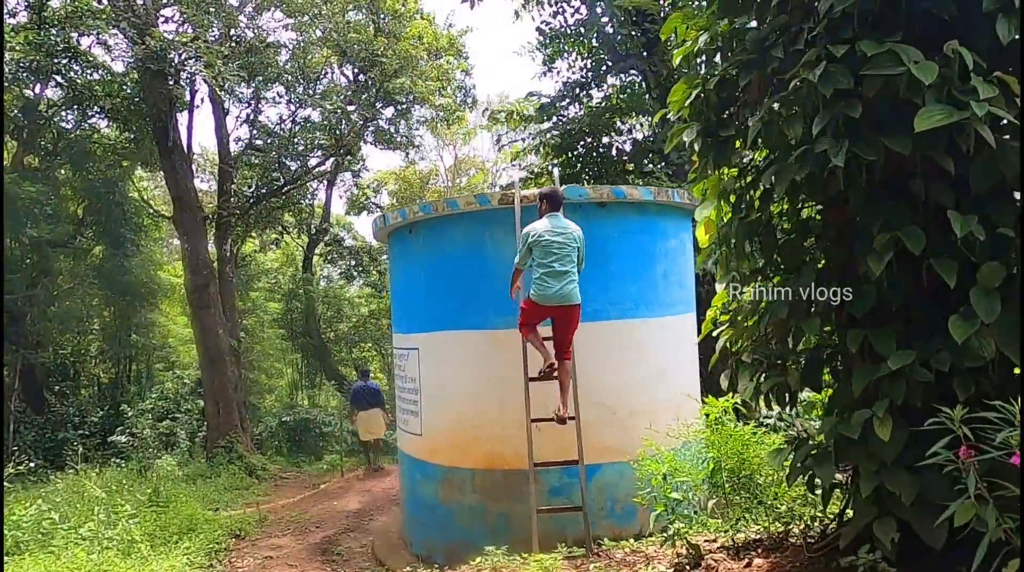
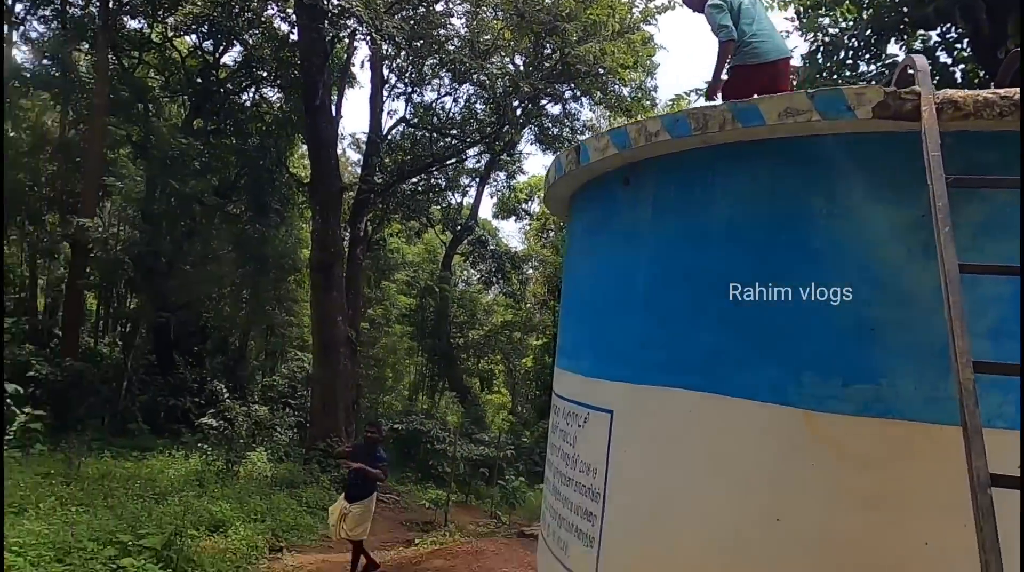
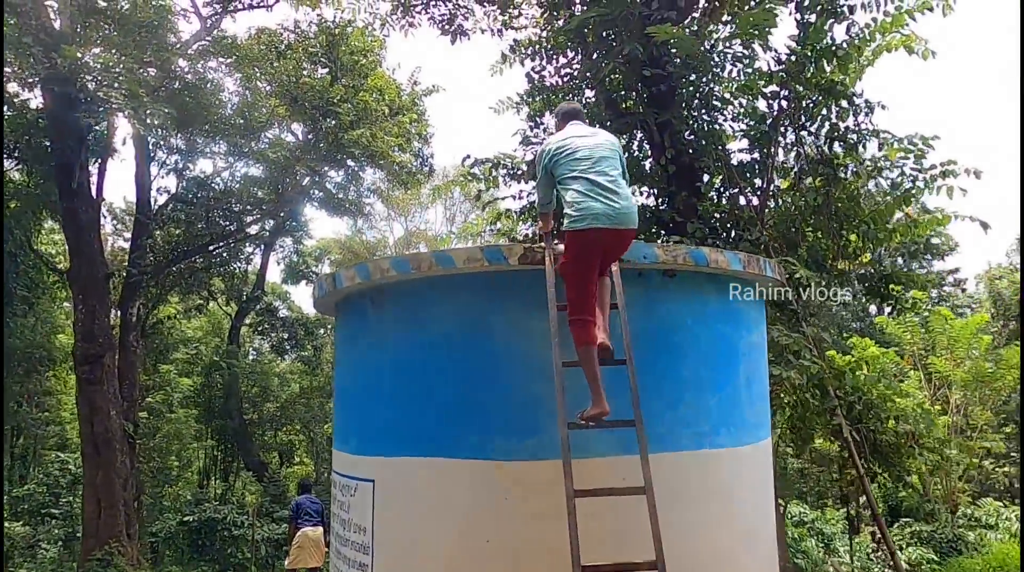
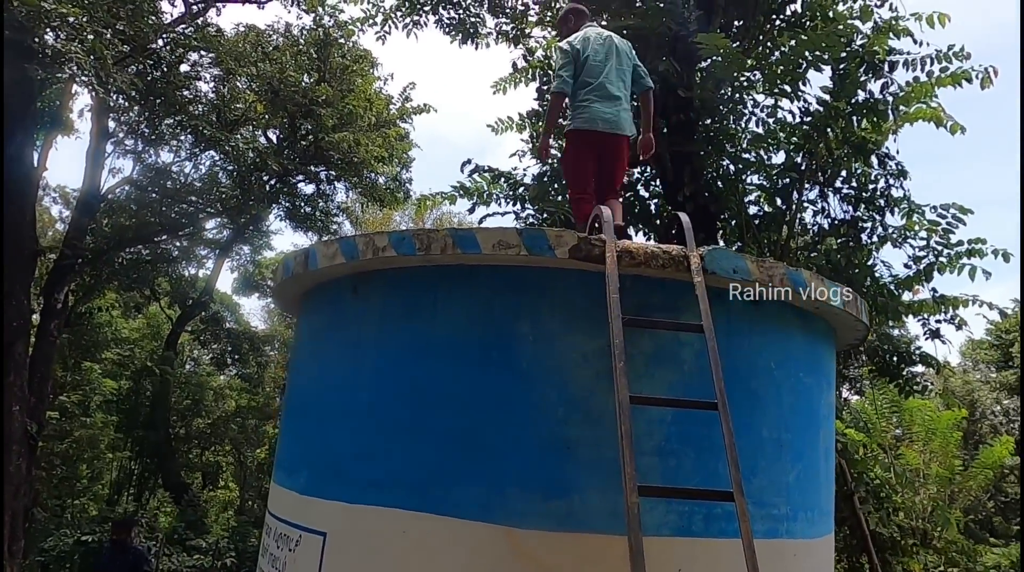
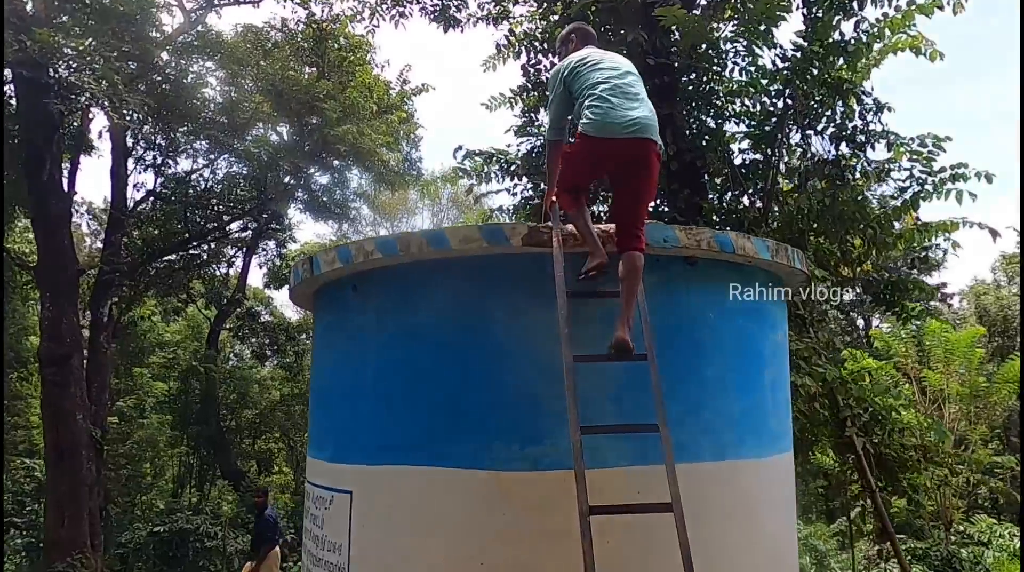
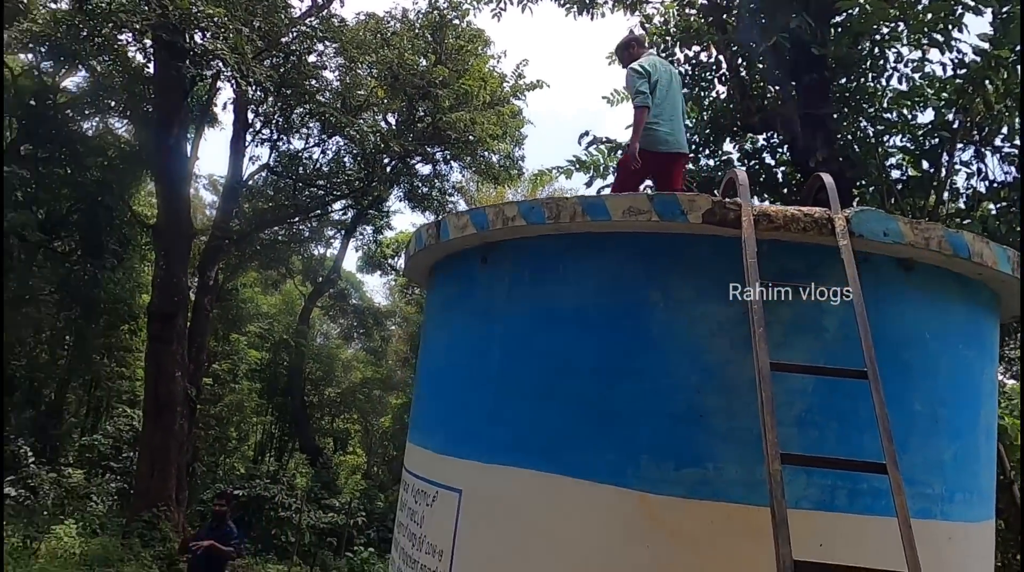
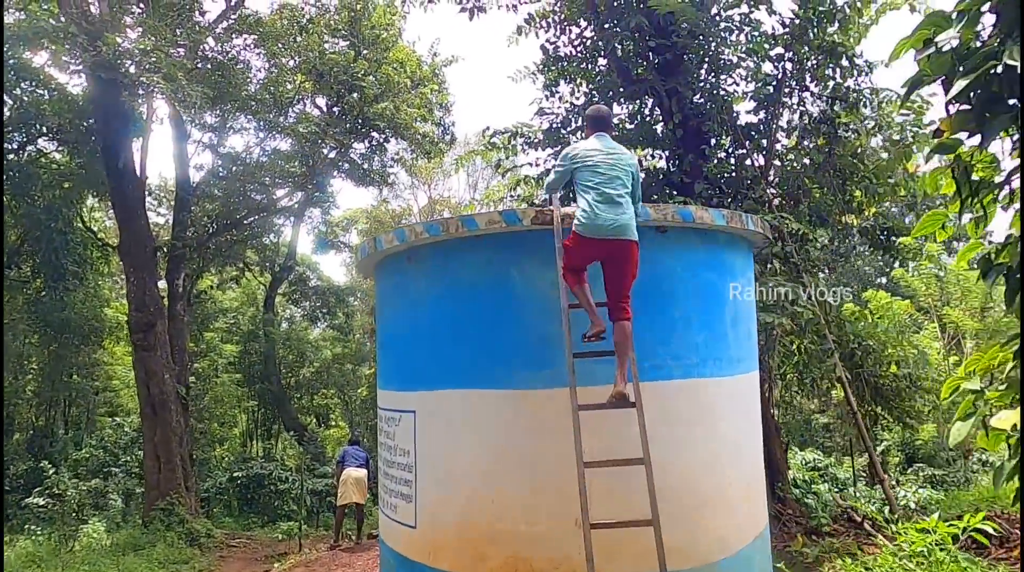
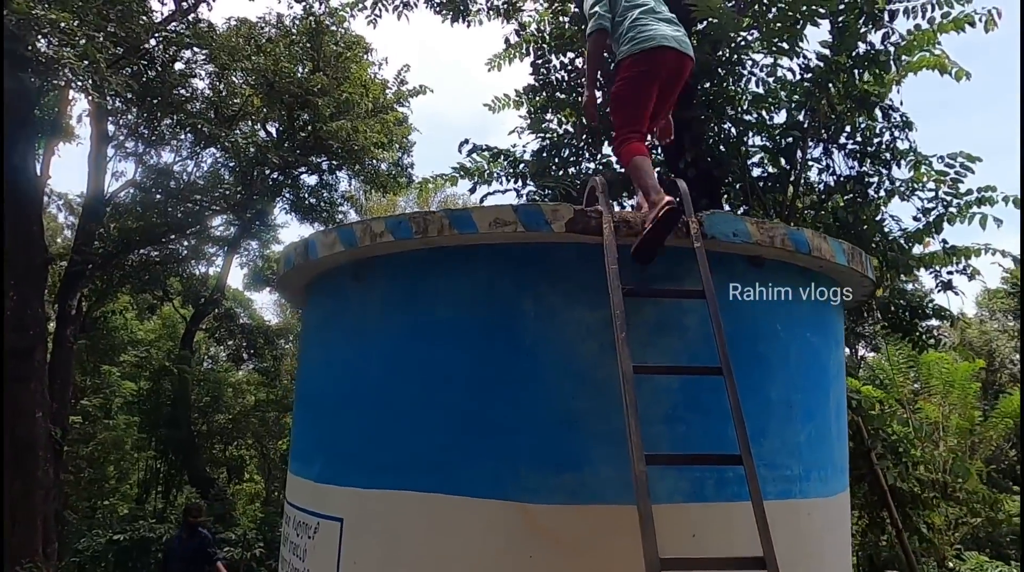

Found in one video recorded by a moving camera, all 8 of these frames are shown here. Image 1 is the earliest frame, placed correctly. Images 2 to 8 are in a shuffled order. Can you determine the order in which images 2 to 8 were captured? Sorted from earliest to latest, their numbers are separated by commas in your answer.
7, 3, 5, 8, 4, 6, 2
